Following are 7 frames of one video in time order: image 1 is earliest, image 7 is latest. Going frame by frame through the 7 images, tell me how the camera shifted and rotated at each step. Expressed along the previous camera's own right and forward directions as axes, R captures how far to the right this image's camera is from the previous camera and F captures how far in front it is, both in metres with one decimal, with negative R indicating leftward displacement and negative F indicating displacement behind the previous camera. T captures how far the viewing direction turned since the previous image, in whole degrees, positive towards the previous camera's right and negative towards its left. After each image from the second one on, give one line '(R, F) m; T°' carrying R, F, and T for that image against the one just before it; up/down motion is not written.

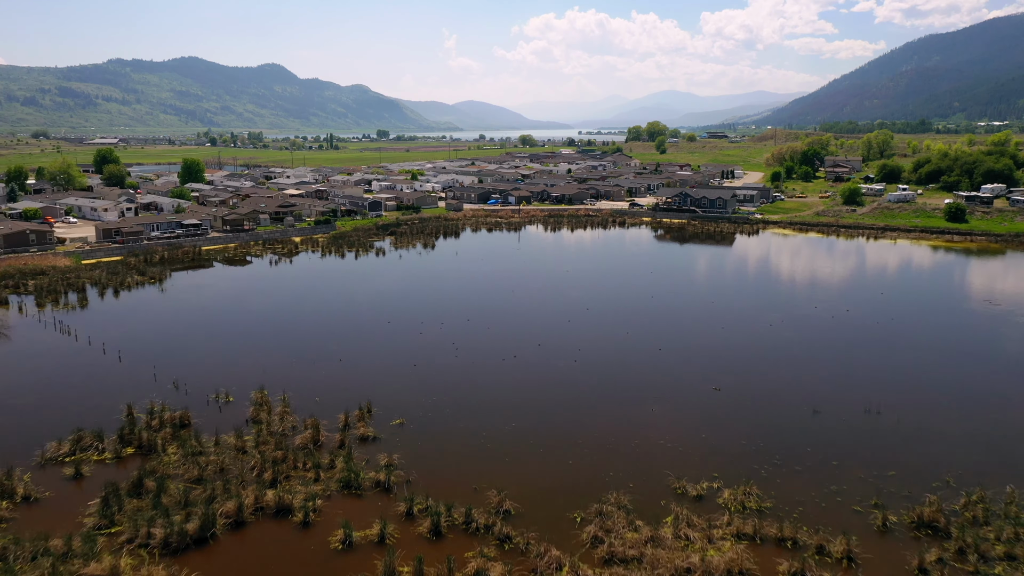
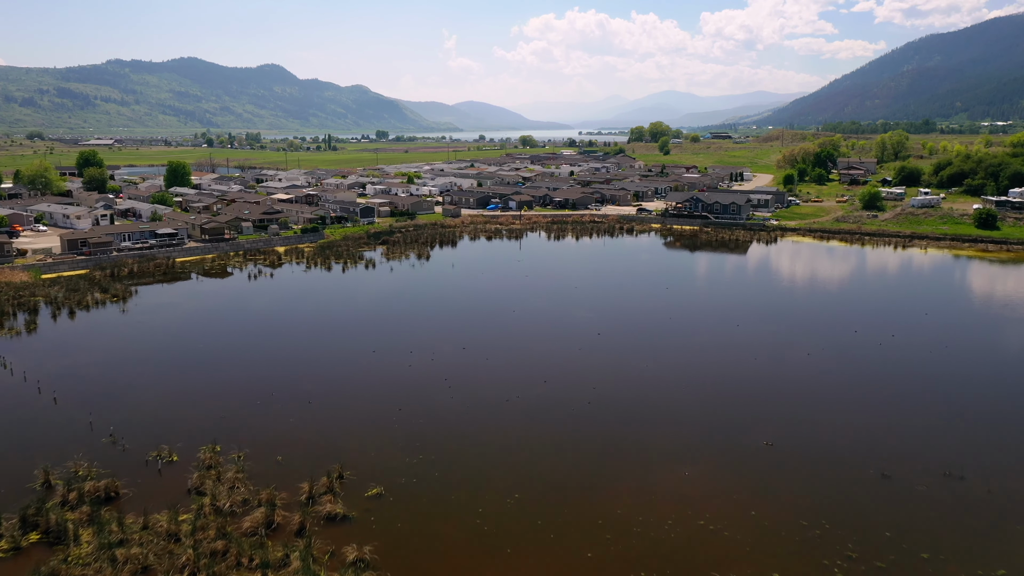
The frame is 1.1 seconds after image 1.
(0.0, +1.6) m; 0°
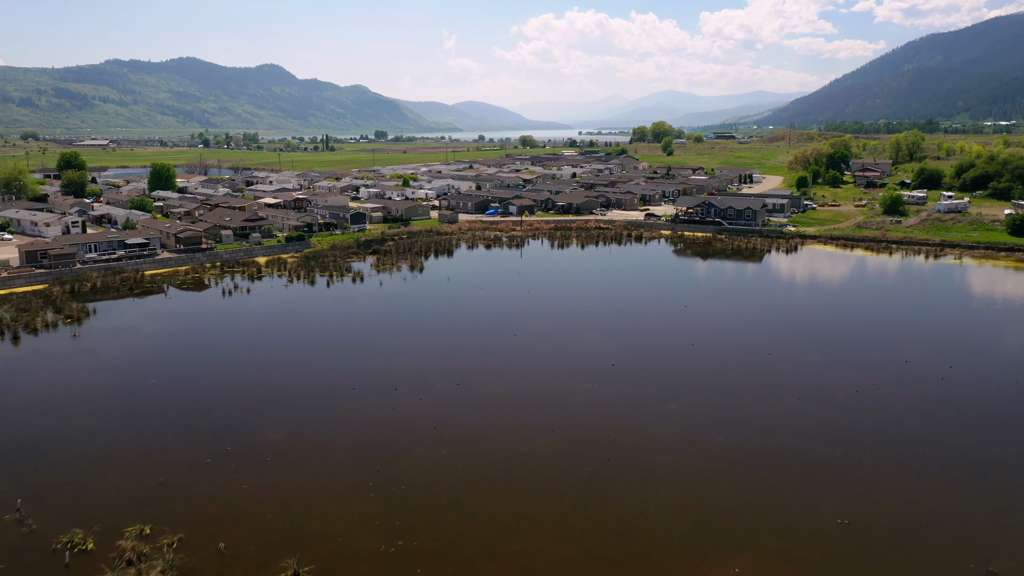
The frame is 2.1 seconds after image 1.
(0.0, +1.6) m; 0°
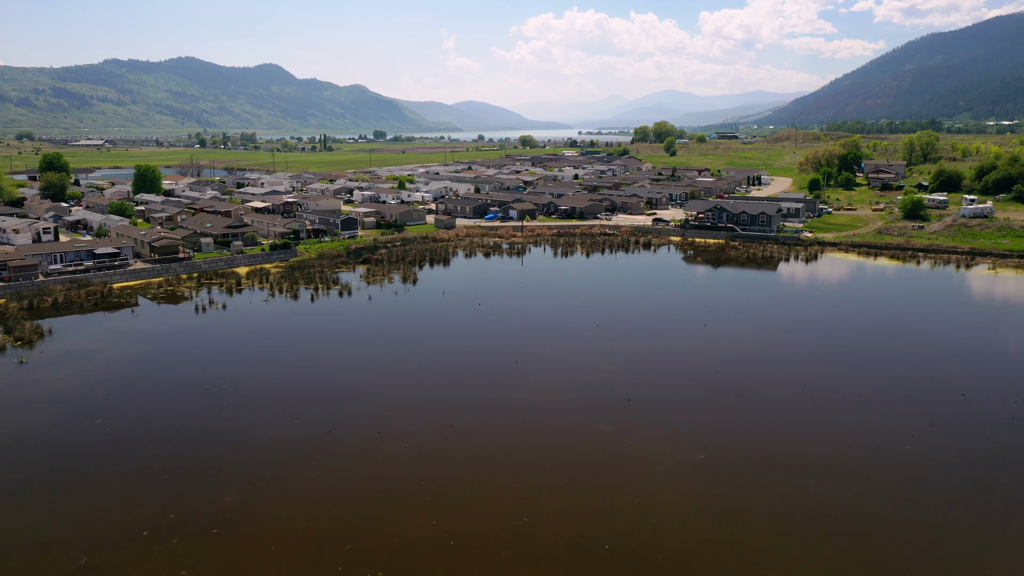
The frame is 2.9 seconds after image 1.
(0.0, +1.3) m; 0°
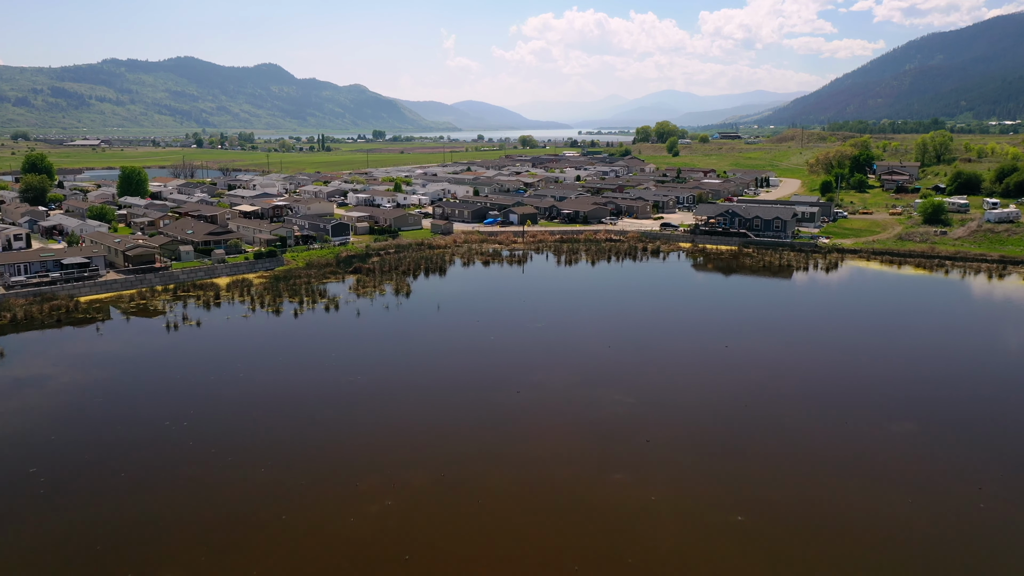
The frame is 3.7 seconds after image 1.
(0.0, +1.2) m; 0°
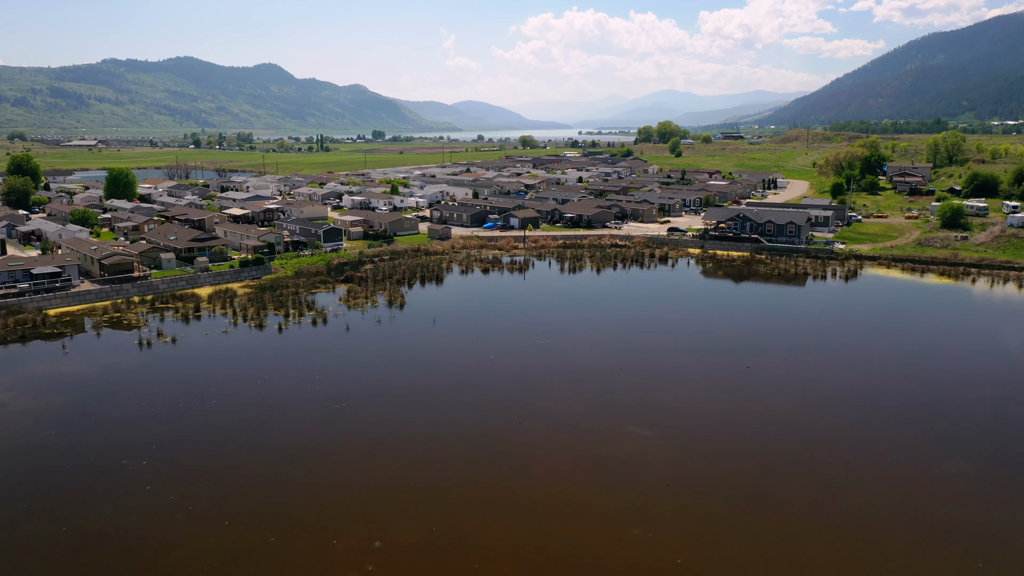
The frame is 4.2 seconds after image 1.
(0.0, +1.0) m; 0°
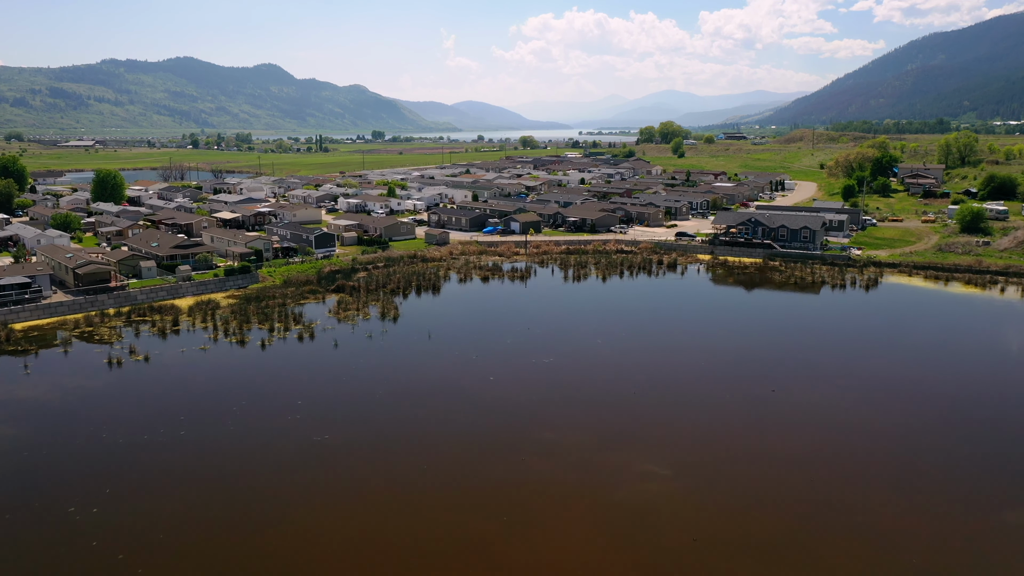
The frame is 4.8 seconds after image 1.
(0.0, +0.9) m; 0°
